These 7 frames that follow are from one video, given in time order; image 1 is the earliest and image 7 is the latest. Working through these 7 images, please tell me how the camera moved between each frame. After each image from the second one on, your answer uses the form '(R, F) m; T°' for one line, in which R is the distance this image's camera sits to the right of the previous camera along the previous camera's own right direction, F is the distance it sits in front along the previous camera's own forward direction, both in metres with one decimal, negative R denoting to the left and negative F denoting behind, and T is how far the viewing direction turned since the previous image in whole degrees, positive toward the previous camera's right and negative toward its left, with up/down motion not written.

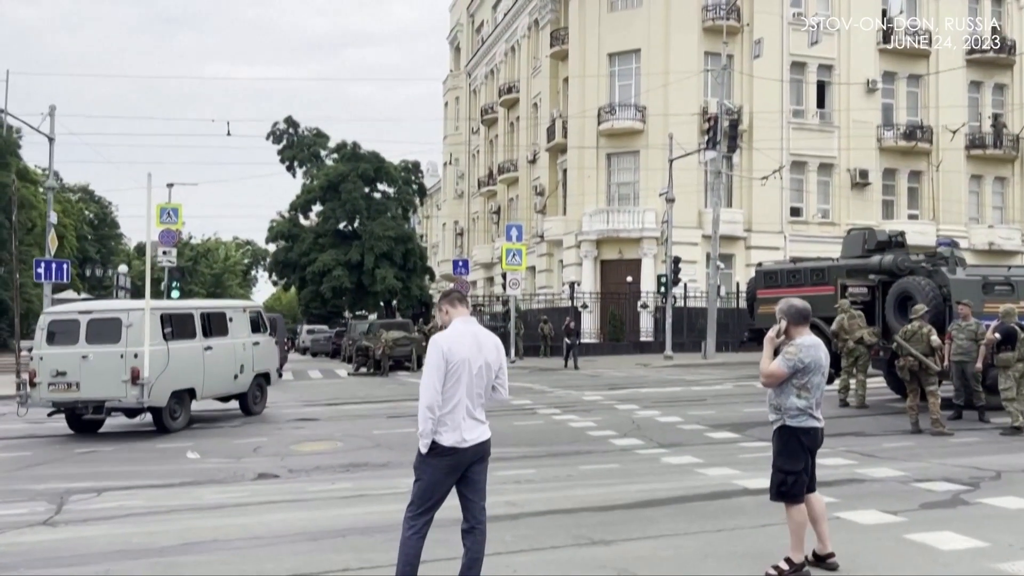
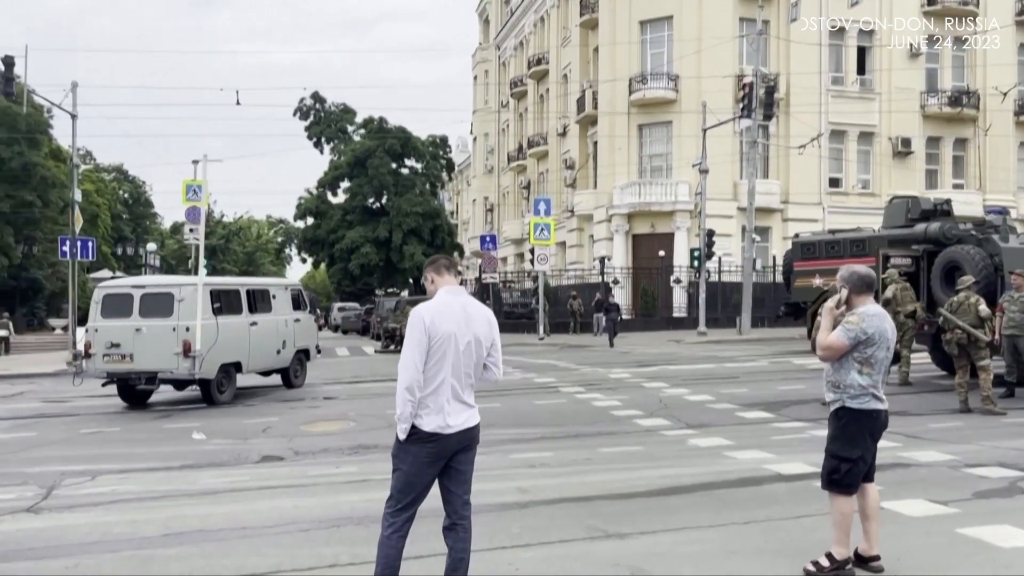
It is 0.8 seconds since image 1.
(+0.2, +0.7) m; -2°
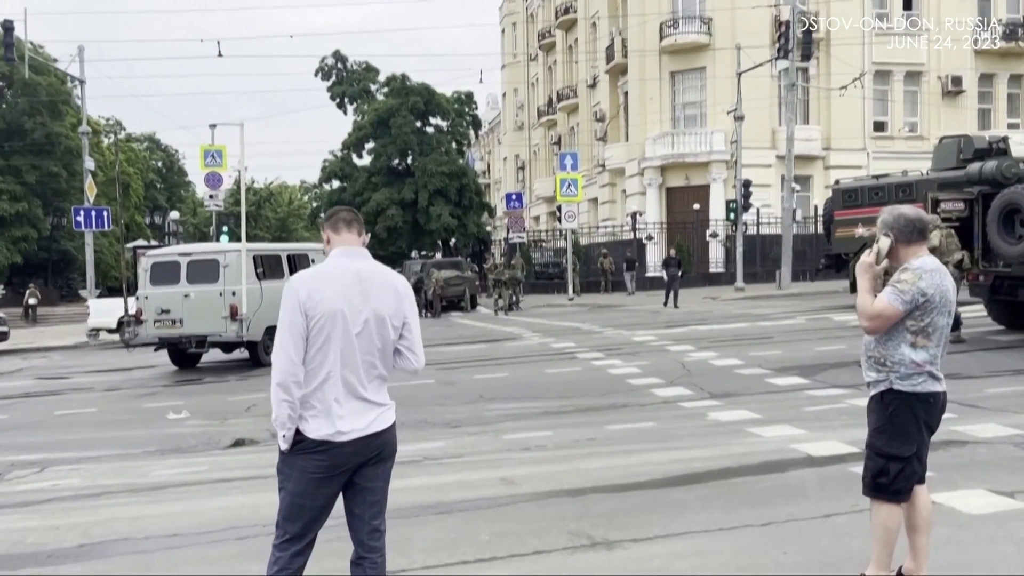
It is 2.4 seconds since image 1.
(+0.5, +1.2) m; -3°
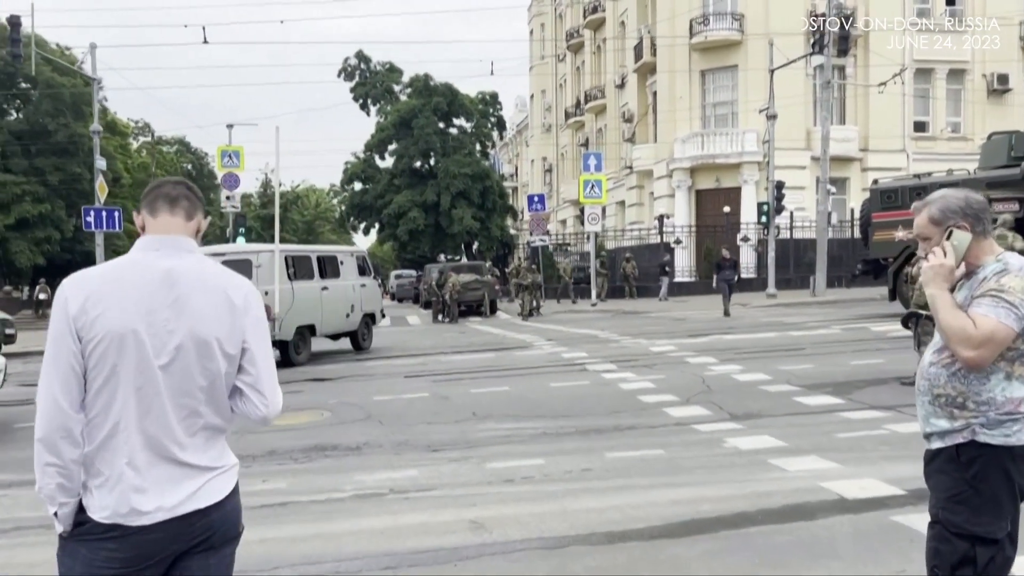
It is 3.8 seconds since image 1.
(+0.4, +1.2) m; -2°
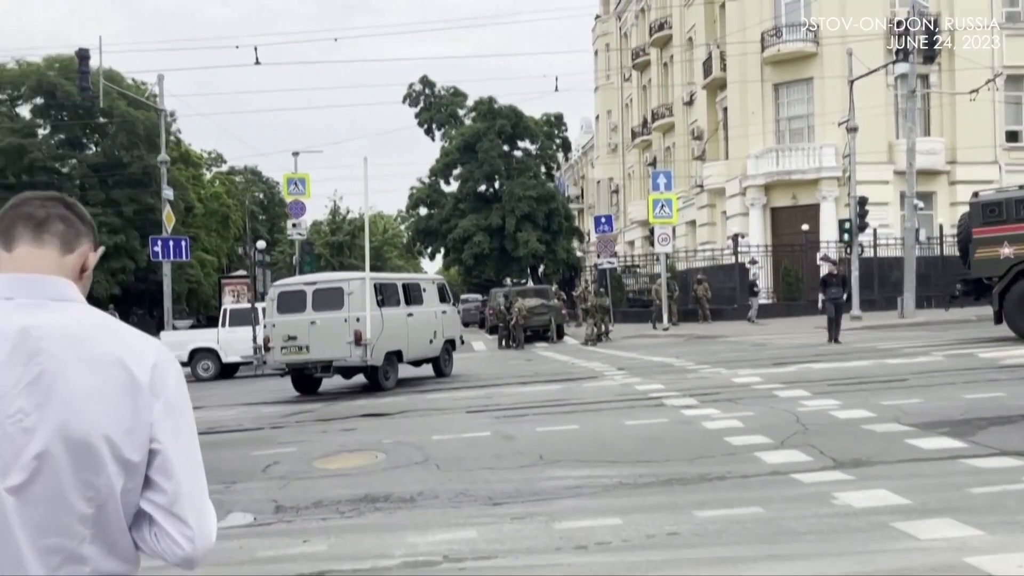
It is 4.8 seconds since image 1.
(0.0, +1.0) m; -5°
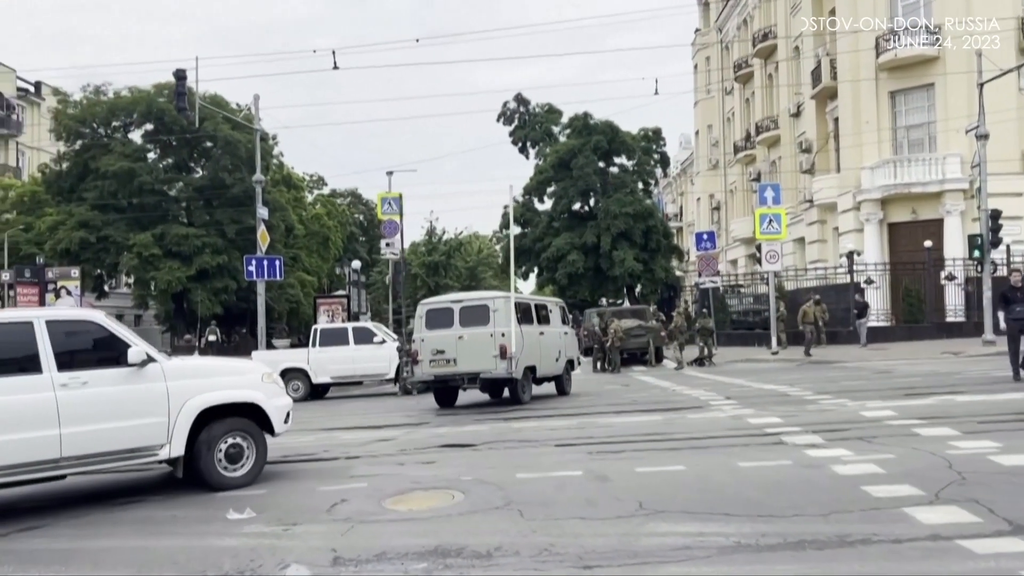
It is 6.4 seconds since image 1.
(0.0, +1.2) m; -7°
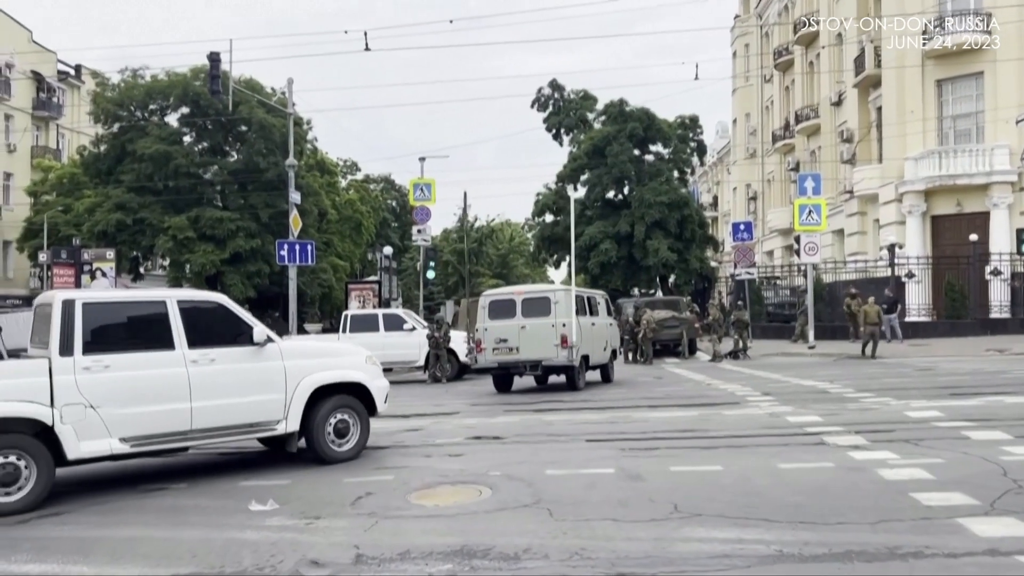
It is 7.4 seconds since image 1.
(0.0, +0.3) m; -2°
